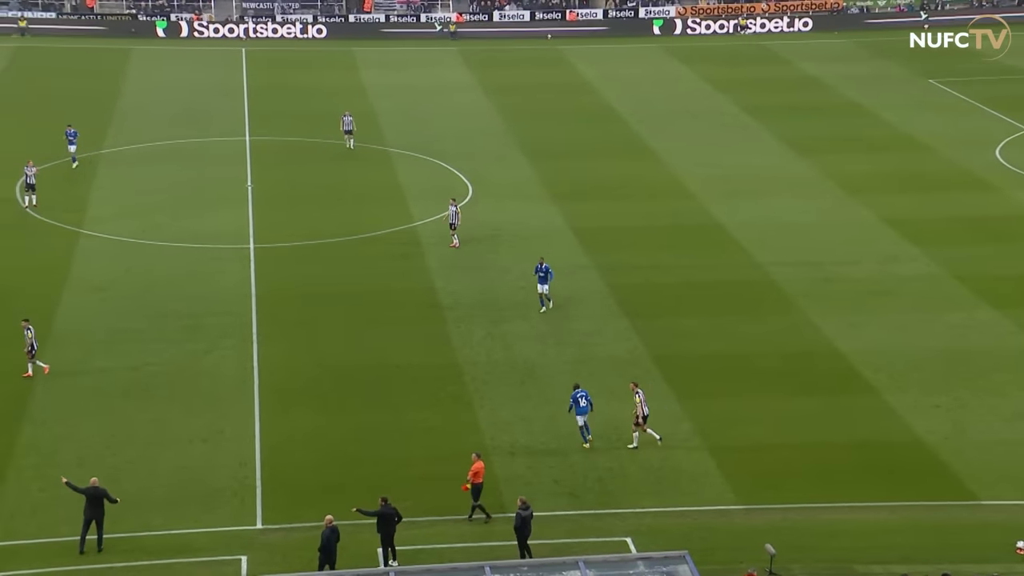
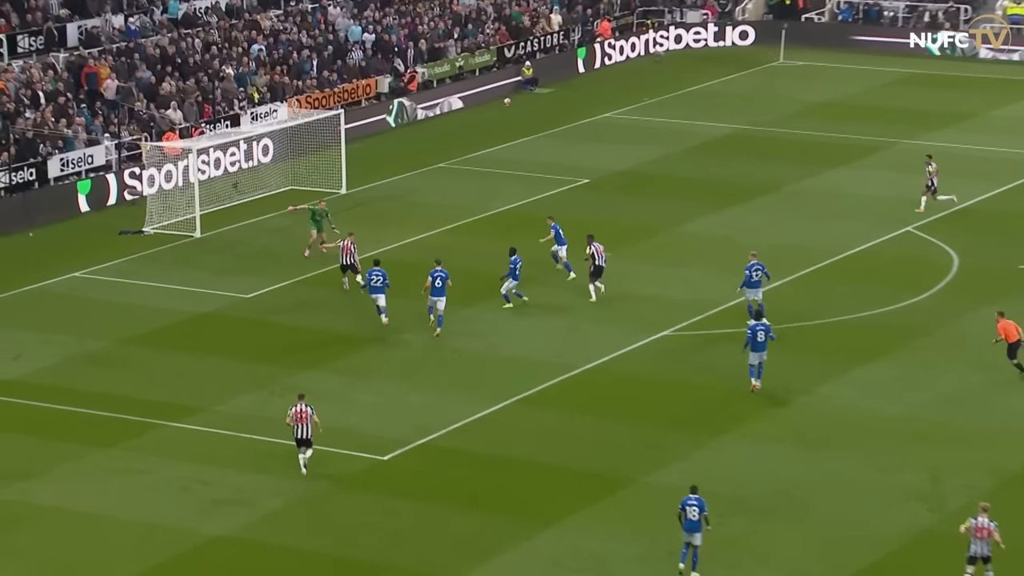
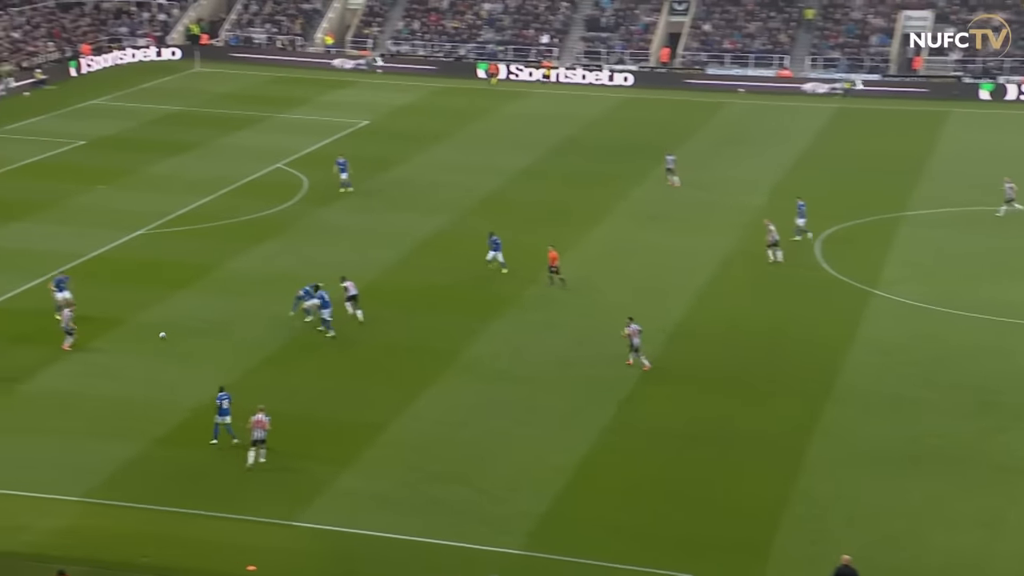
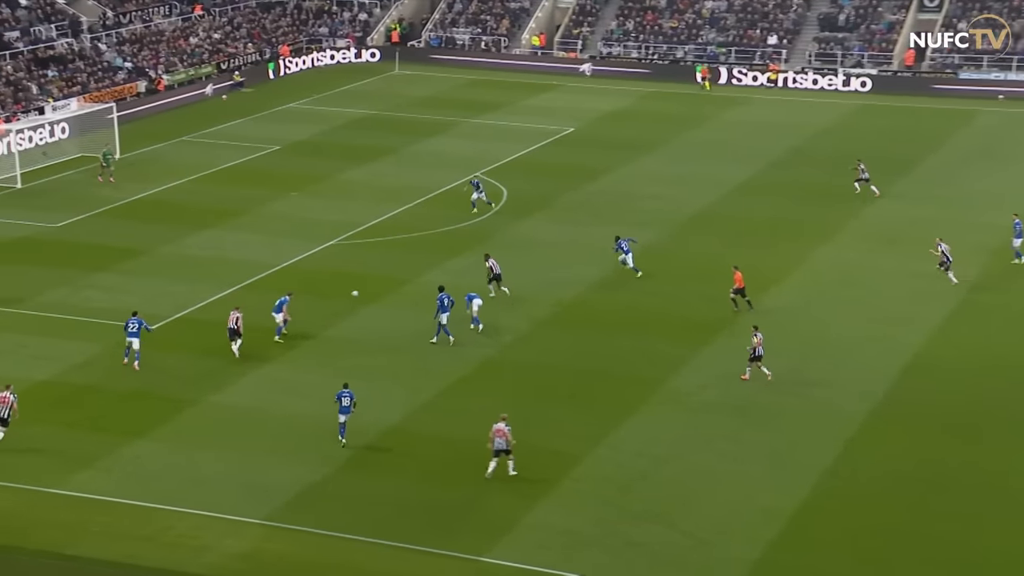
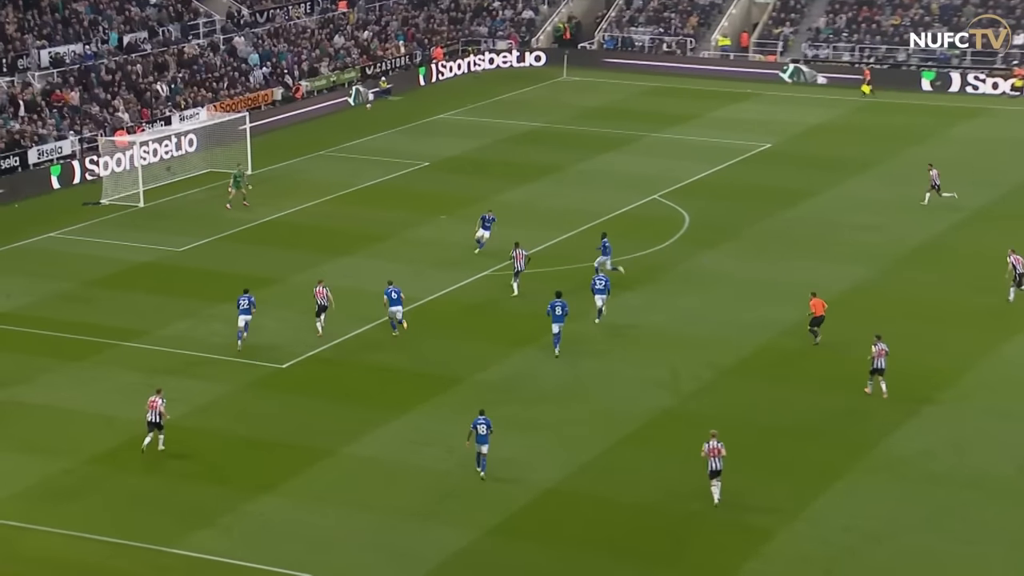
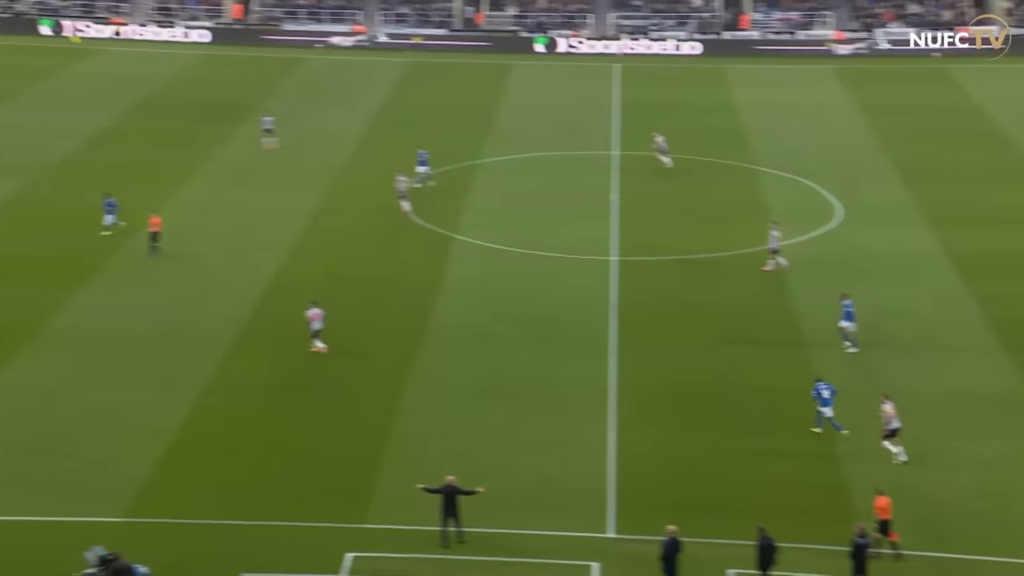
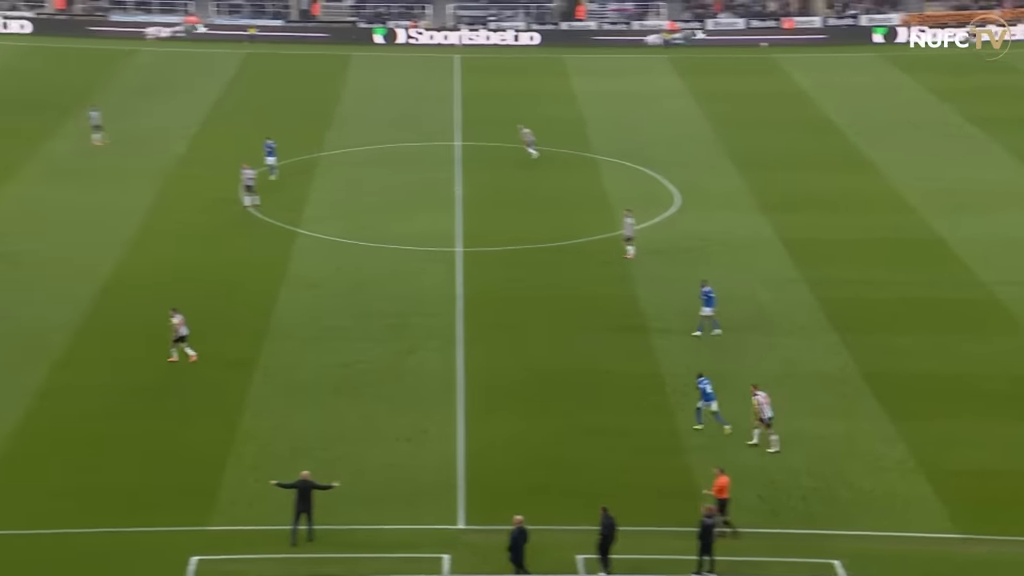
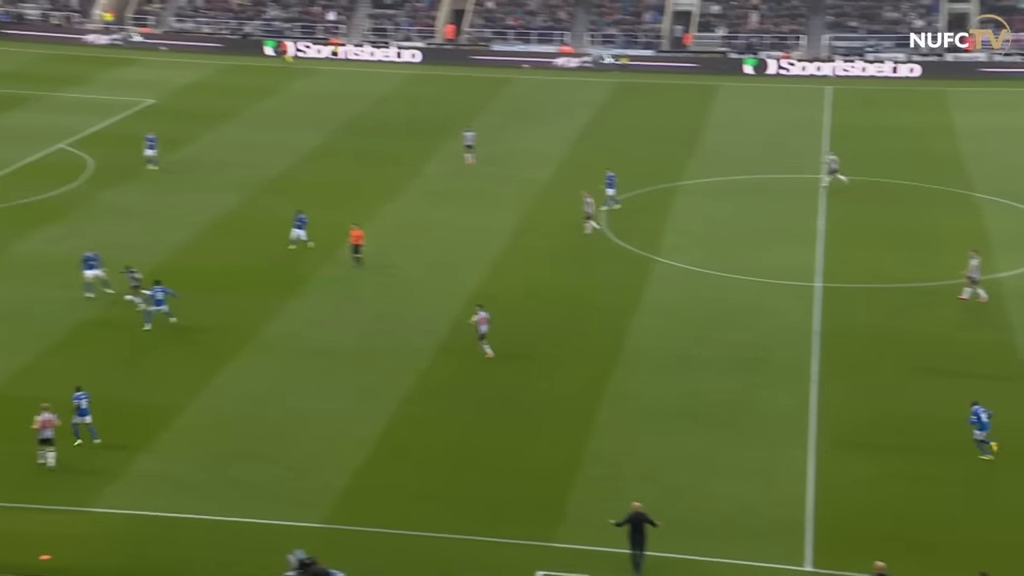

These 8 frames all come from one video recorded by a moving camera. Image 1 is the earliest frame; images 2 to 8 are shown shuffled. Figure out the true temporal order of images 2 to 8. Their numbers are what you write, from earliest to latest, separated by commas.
7, 6, 8, 3, 4, 5, 2
